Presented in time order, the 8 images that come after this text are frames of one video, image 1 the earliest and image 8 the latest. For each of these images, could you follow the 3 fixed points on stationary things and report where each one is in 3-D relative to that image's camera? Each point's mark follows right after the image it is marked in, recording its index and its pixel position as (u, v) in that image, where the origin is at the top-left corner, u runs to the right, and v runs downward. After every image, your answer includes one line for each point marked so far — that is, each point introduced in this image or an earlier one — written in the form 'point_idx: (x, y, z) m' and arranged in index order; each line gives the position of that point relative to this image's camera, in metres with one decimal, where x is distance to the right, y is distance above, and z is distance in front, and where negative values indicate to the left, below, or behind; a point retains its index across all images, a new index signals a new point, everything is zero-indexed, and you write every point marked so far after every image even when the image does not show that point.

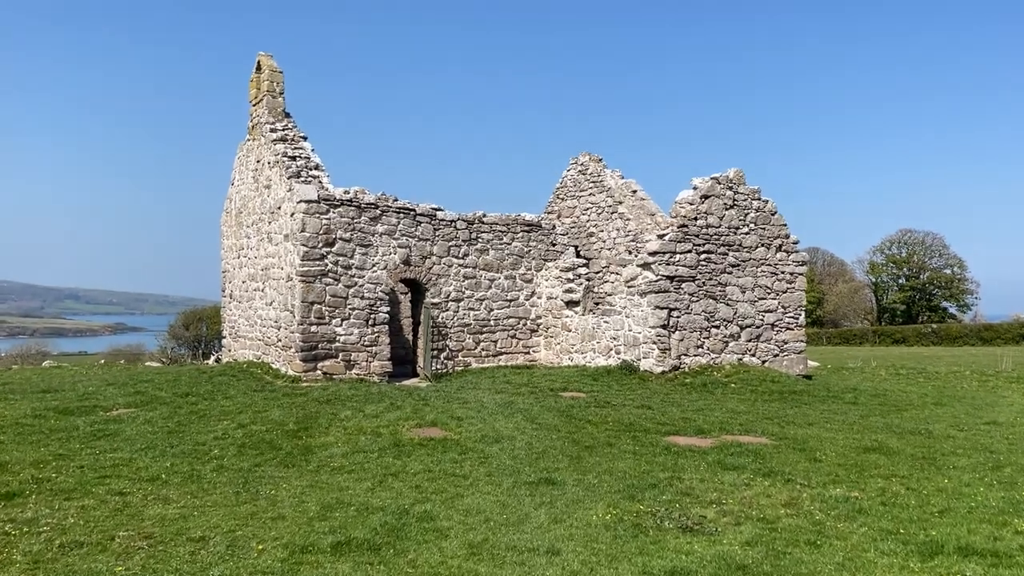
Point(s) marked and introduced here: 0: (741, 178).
0: (+4.9, +2.4, +16.3) m
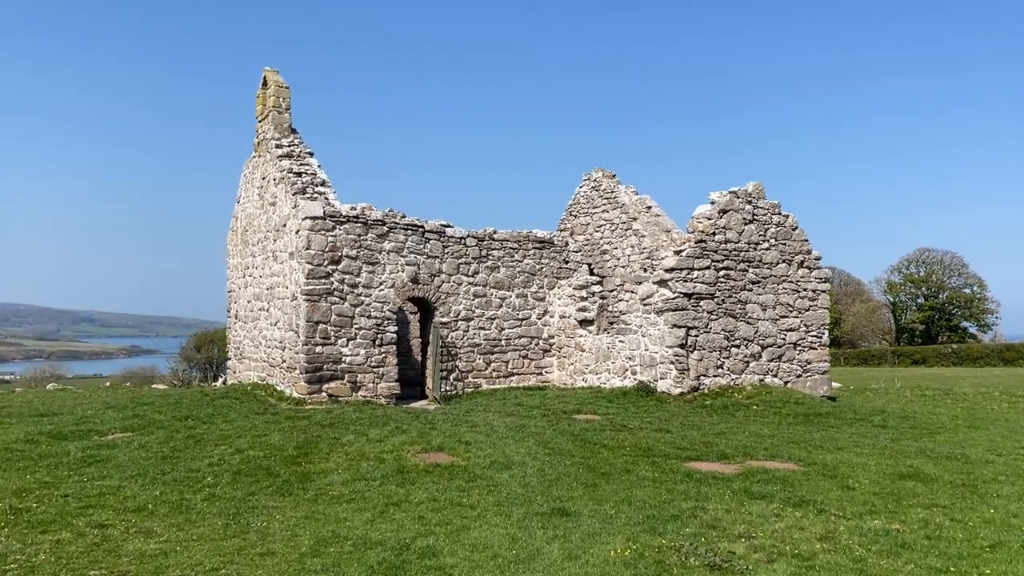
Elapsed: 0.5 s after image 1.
0: (+5.1, +2.0, +15.7) m
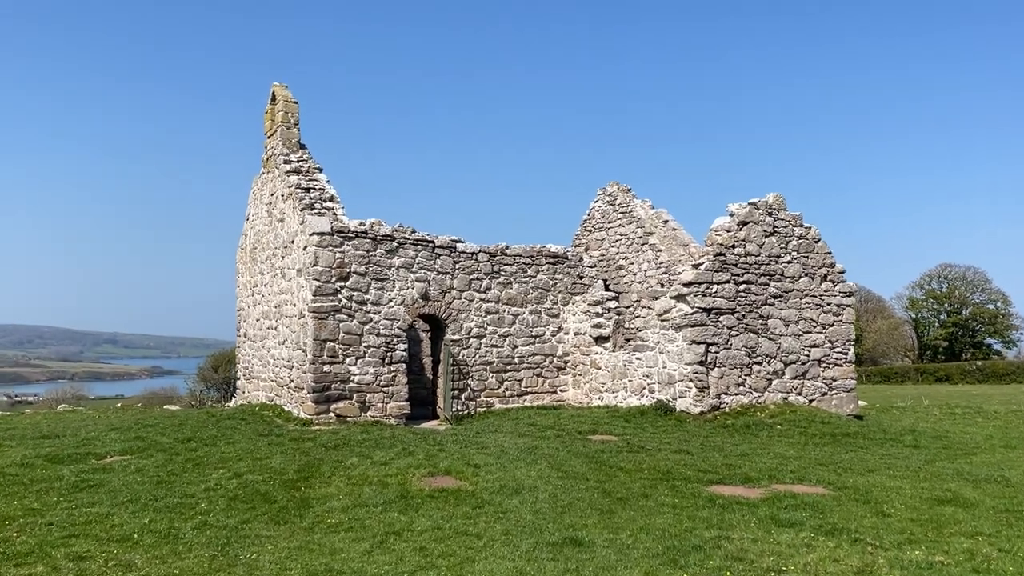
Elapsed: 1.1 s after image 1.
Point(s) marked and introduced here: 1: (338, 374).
0: (+5.4, +1.7, +15.2) m
1: (-3.3, -1.6, +14.5) m
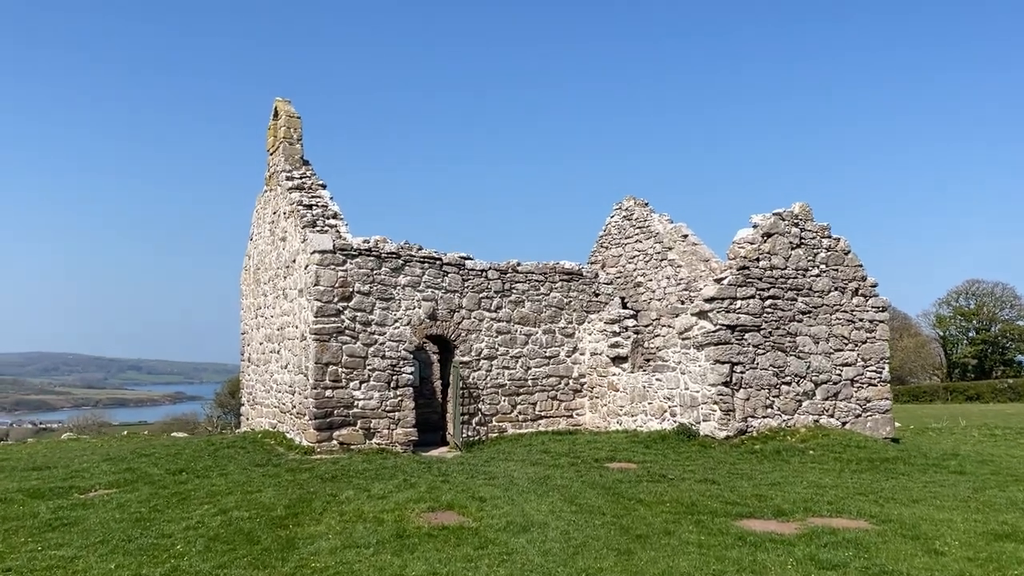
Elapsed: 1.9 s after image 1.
0: (+5.6, +1.4, +14.4) m
1: (-3.1, -2.0, +13.8) m
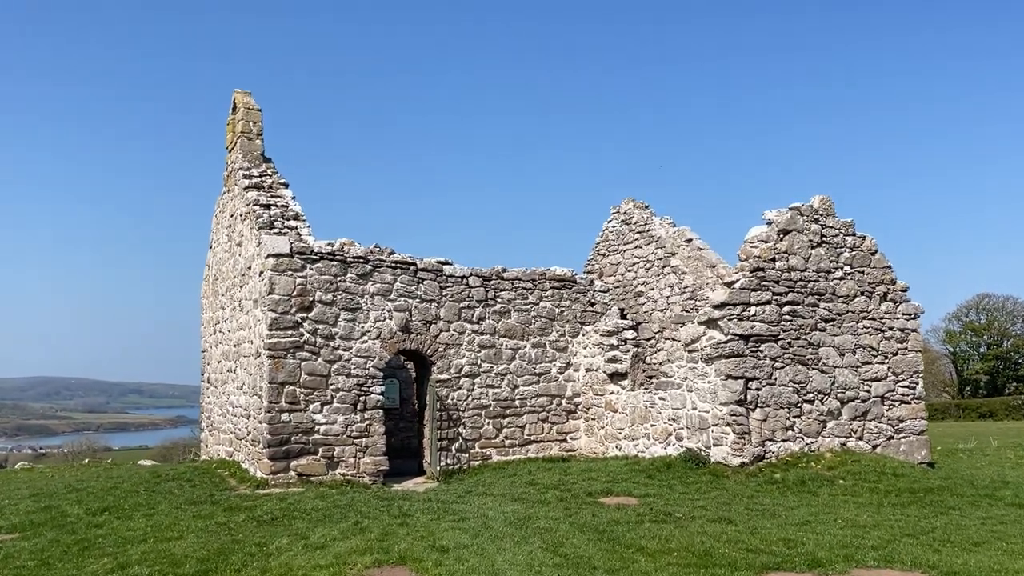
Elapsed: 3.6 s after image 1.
0: (+5.3, +1.3, +12.7) m
1: (-3.4, -2.2, +12.0) m
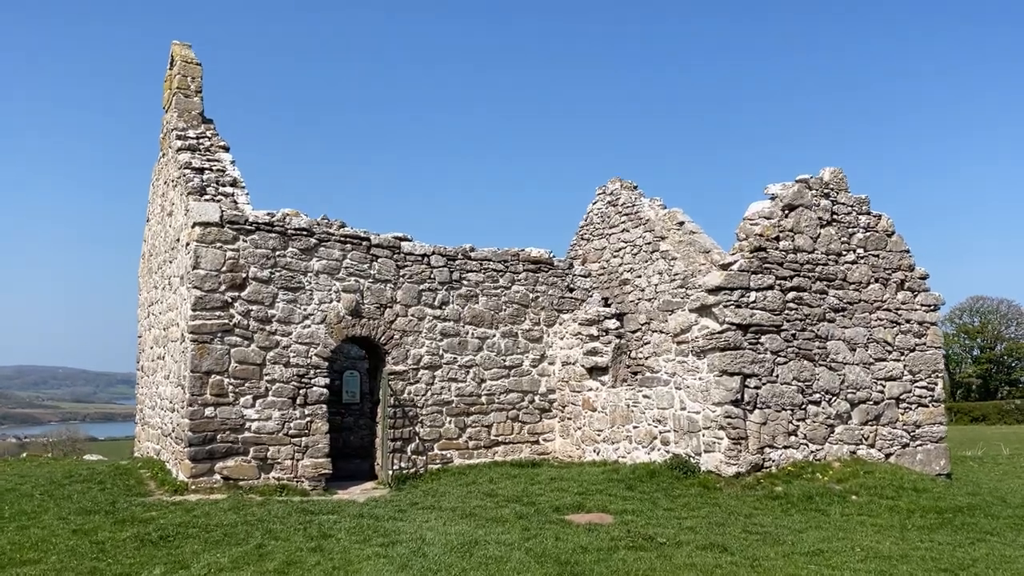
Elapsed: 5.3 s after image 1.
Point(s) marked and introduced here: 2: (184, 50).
0: (+4.8, +1.6, +11.1) m
1: (-3.9, -1.8, +10.4) m
2: (-5.6, +4.1, +13.0) m
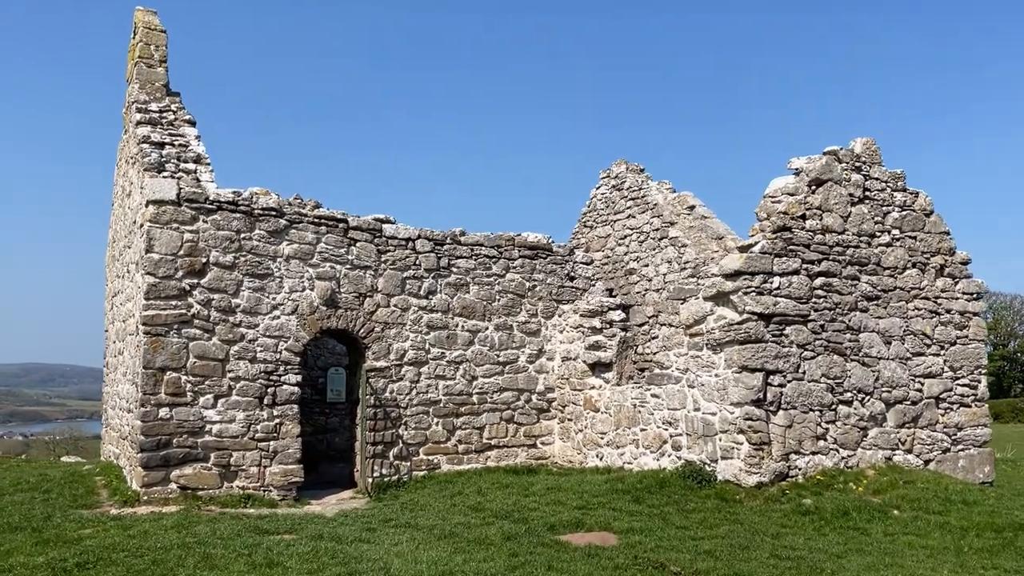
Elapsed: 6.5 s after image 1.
0: (+4.7, +1.7, +9.9) m
1: (-4.0, -1.6, +9.3) m
2: (-5.7, +4.2, +11.8) m
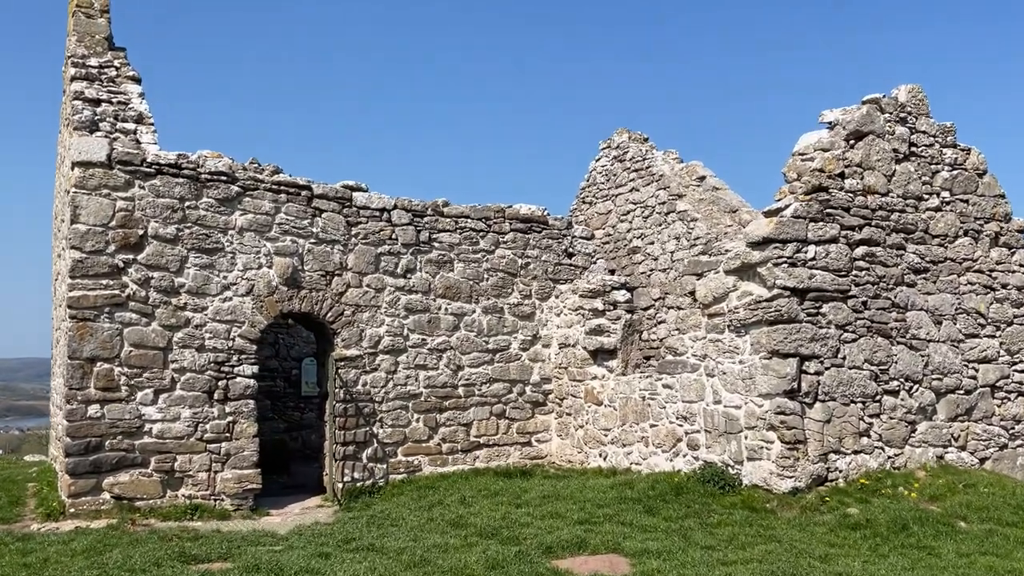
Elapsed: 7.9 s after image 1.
0: (+4.5, +2.1, +8.6) m
1: (-4.1, -1.4, +7.9) m
2: (-5.8, +4.5, +10.4) m
